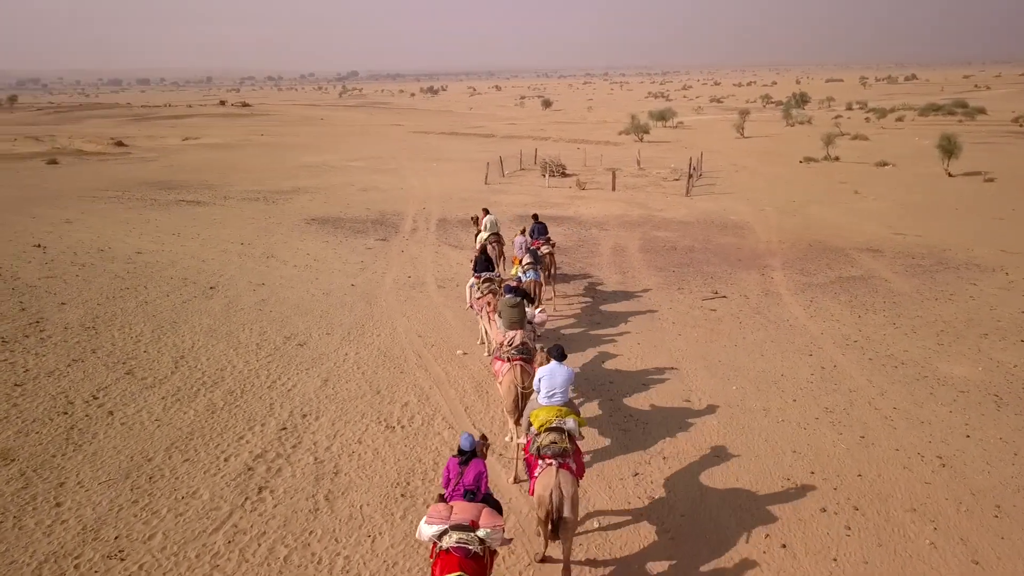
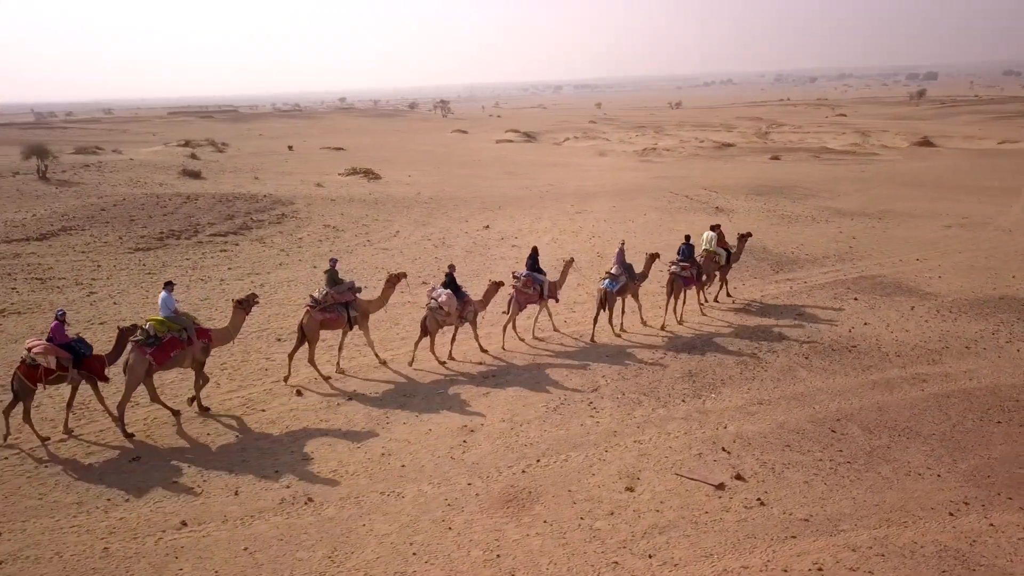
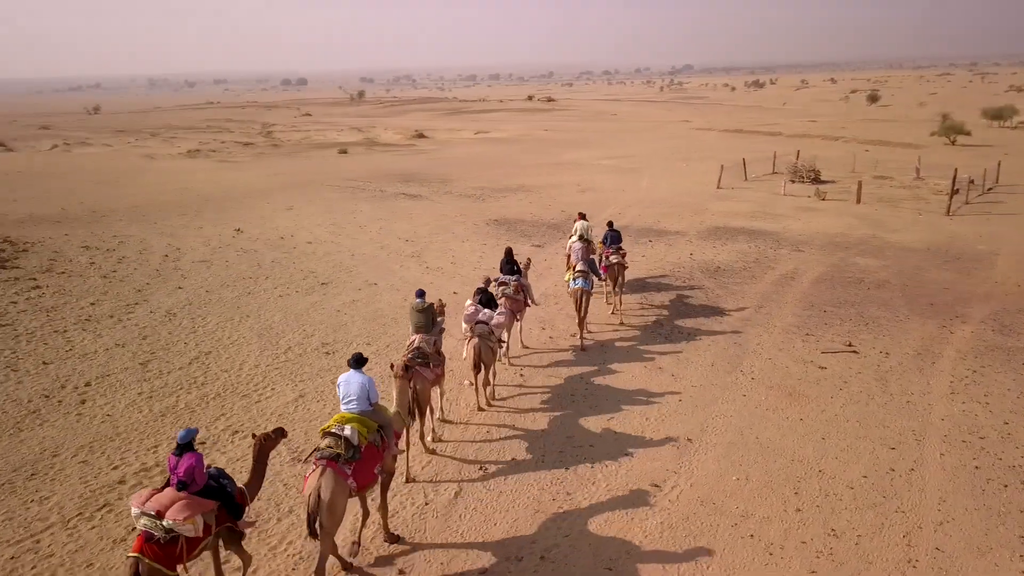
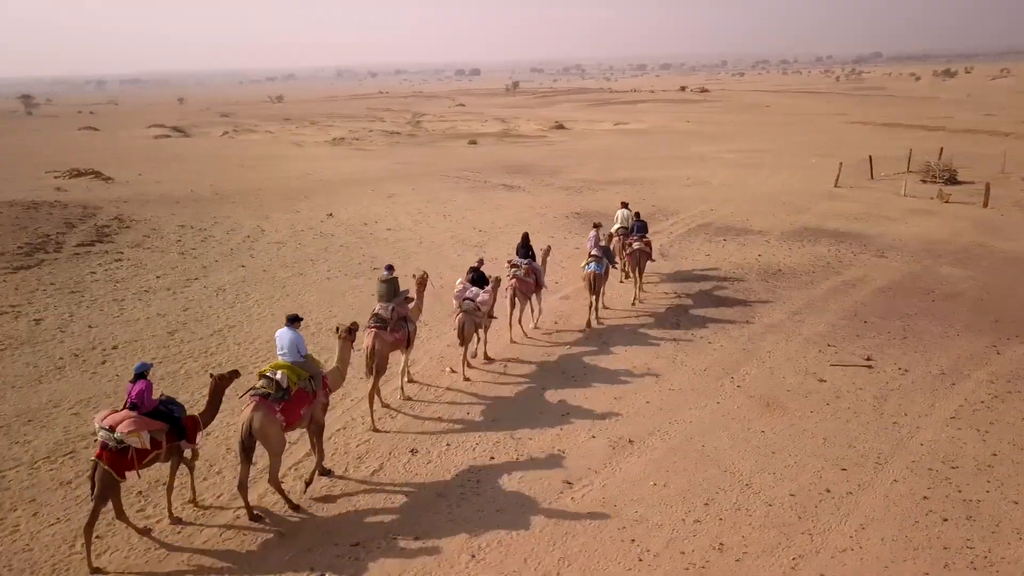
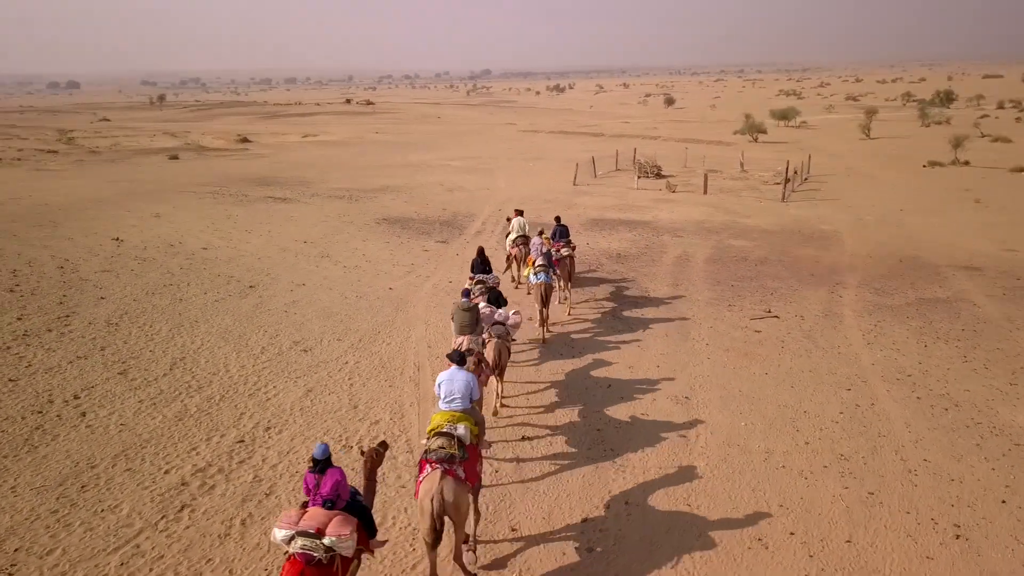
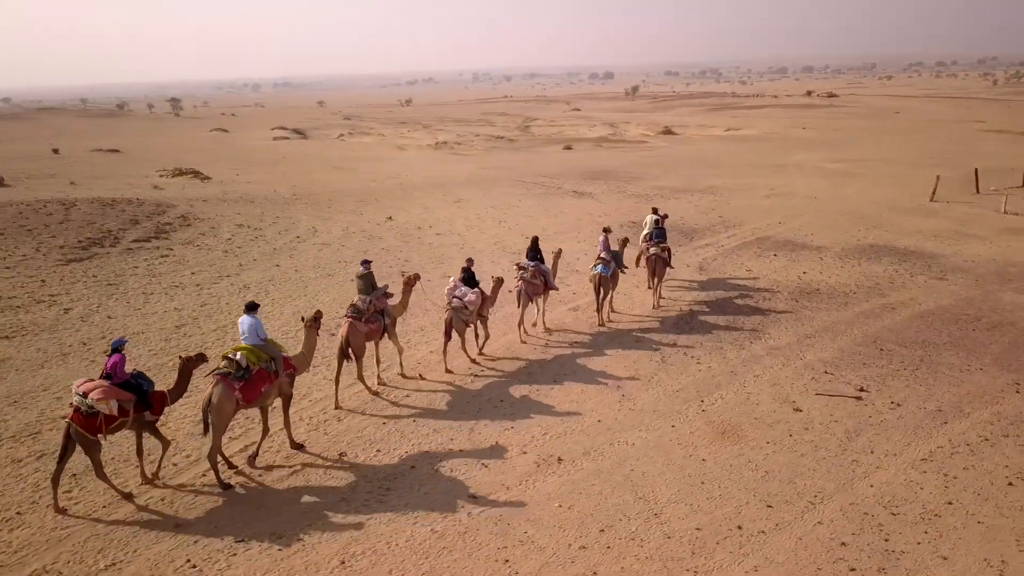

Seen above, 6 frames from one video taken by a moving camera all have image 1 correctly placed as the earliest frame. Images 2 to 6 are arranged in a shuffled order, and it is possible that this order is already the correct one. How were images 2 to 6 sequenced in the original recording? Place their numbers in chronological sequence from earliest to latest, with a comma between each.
5, 3, 4, 6, 2
